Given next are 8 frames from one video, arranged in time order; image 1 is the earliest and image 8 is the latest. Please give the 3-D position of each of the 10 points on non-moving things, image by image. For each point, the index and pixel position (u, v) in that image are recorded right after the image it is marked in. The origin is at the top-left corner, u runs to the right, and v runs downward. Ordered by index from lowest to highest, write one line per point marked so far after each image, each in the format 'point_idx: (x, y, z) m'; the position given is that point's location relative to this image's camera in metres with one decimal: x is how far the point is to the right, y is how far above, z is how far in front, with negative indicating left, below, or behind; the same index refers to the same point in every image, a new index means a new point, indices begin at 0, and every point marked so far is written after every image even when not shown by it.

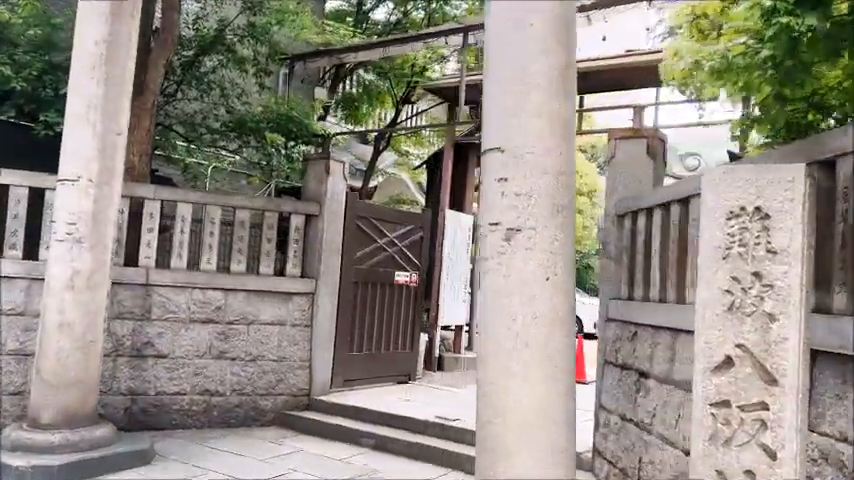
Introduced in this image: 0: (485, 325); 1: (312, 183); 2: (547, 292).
0: (+0.2, -0.4, +3.1) m
1: (-1.1, +0.5, +6.9) m
2: (+0.5, -0.2, +3.0) m
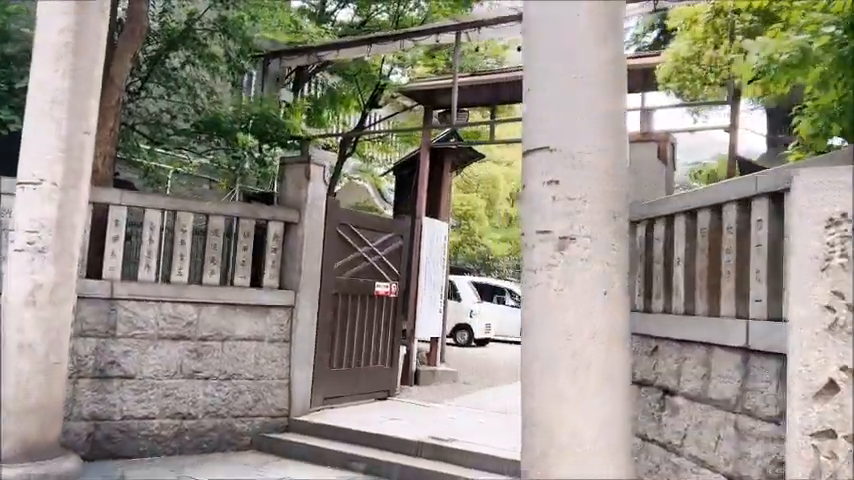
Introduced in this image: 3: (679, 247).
0: (+0.4, -0.4, +2.8) m
1: (-1.2, +0.5, +6.5) m
2: (+0.7, -0.2, +2.7) m
3: (+1.4, 0.0, +4.1) m
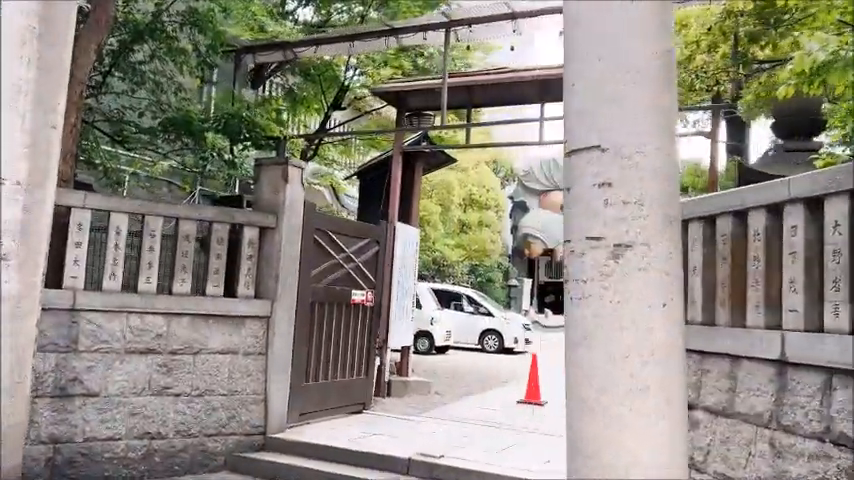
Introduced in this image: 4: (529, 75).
0: (+0.6, -0.4, +2.5) m
1: (-1.3, +0.4, +6.1) m
2: (+0.8, -0.3, +2.5) m
3: (+1.5, -0.1, +4.0) m
4: (+1.0, +1.7, +7.6) m
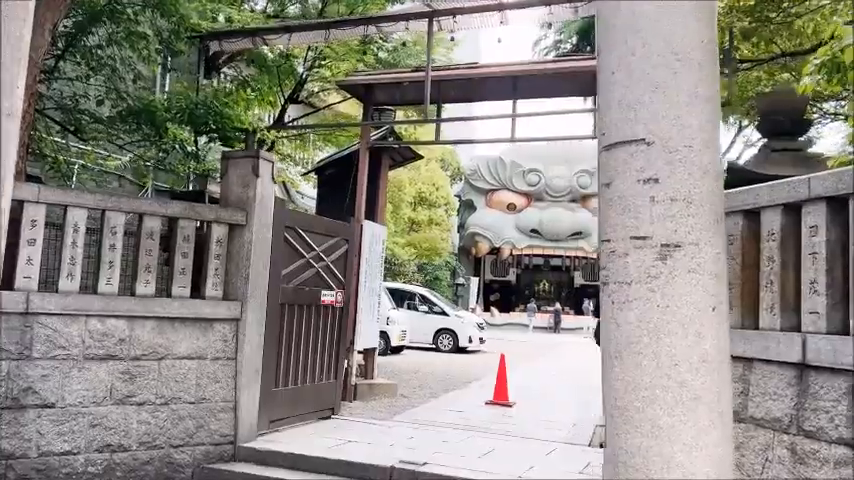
0: (+0.7, -0.4, +2.4) m
1: (-1.5, +0.4, +5.8) m
2: (+0.9, -0.3, +2.3) m
3: (+1.5, -0.1, +3.9) m
4: (+0.7, +1.7, +7.5) m
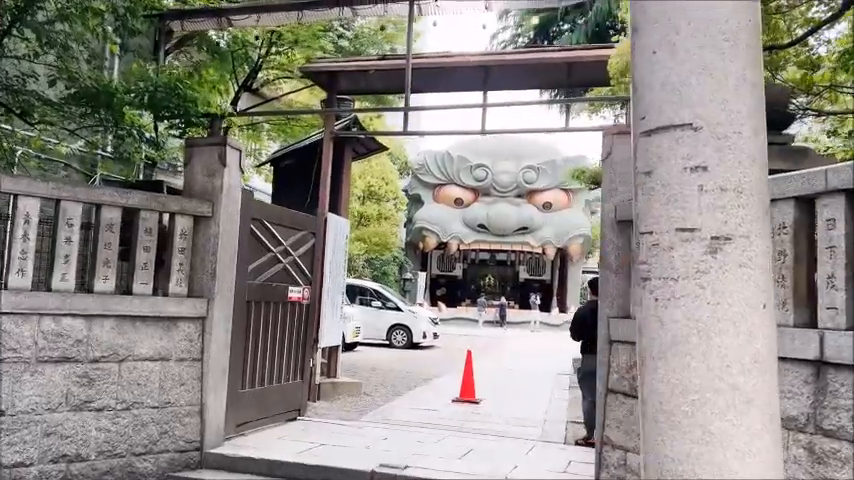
0: (+0.8, -0.4, +2.2) m
1: (-1.7, +0.5, +5.4) m
2: (+1.0, -0.3, +2.2) m
3: (+1.4, 0.0, +3.8) m
4: (+0.4, +1.8, +7.3) m
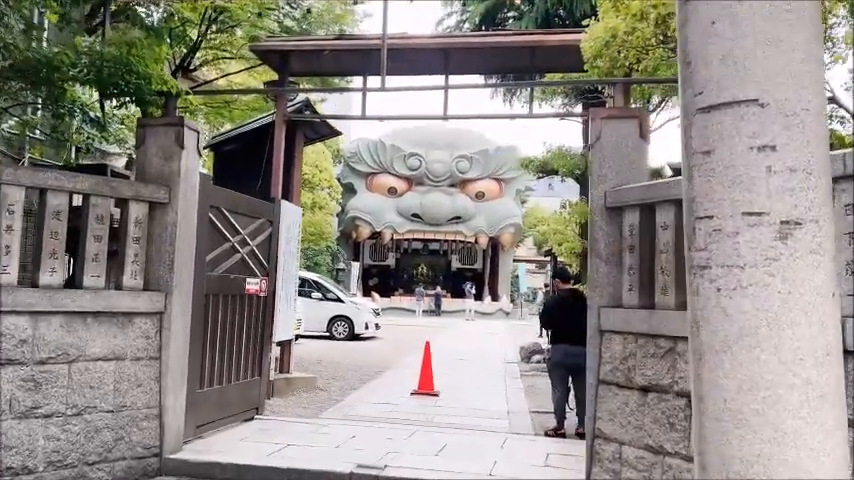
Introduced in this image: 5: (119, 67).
0: (+0.9, -0.4, +2.0) m
1: (-1.9, +0.6, +5.0) m
2: (+1.2, -0.2, +2.1) m
3: (+1.4, 0.0, +3.7) m
4: (+0.1, +1.9, +7.0) m
5: (-2.1, +1.2, +5.0) m
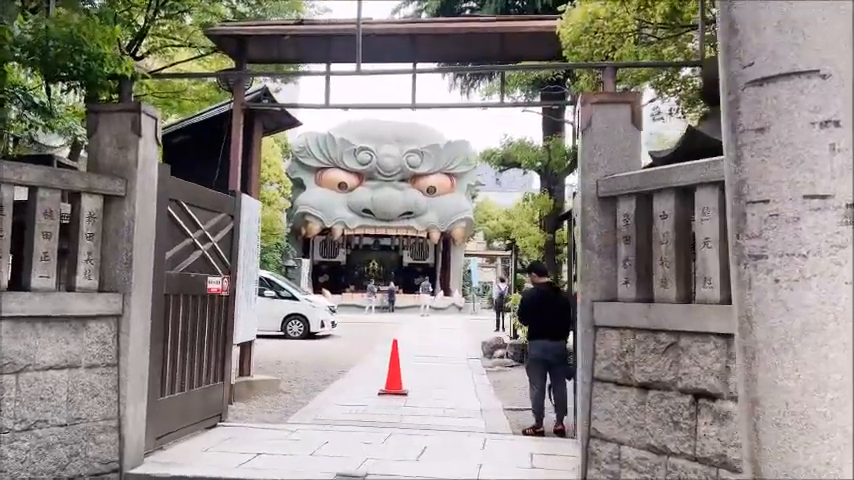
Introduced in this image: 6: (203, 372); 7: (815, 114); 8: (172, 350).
0: (+1.0, -0.3, +1.8) m
1: (-2.0, +0.6, +4.6) m
2: (+1.2, -0.2, +1.9) m
3: (+1.4, +0.1, +3.5) m
4: (-0.3, +2.0, +6.7) m
5: (-2.3, +1.2, +4.6) m
6: (-1.7, -1.0, +5.6) m
7: (+1.0, +0.3, +1.9) m
8: (-1.8, -0.8, +5.1) m
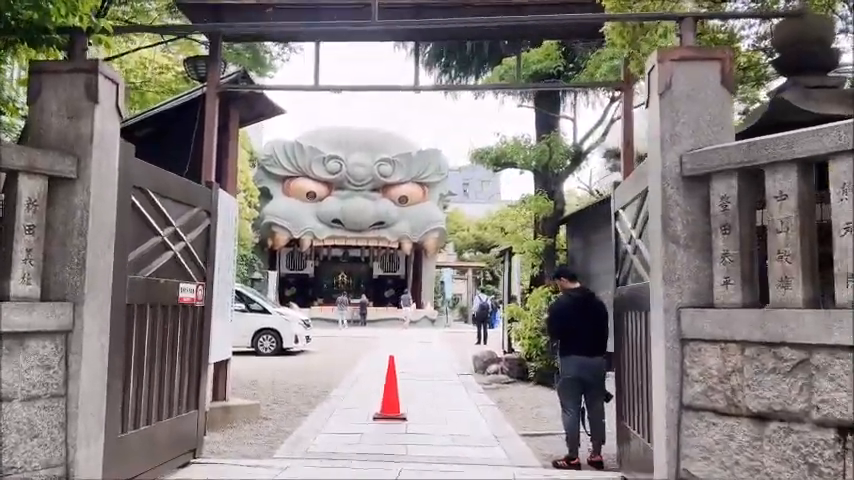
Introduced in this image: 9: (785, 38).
0: (+1.3, -0.2, +1.0) m
1: (-1.8, +0.6, +3.6) m
2: (+1.5, -0.1, +1.1) m
3: (+1.6, +0.1, +2.7) m
4: (-0.2, +2.0, +5.9) m
5: (-2.1, +1.2, +3.6) m
6: (-1.6, -1.0, +4.6) m
7: (+1.3, +0.4, +1.1) m
8: (-1.6, -0.7, +4.1) m
9: (+2.1, +1.2, +4.2) m
